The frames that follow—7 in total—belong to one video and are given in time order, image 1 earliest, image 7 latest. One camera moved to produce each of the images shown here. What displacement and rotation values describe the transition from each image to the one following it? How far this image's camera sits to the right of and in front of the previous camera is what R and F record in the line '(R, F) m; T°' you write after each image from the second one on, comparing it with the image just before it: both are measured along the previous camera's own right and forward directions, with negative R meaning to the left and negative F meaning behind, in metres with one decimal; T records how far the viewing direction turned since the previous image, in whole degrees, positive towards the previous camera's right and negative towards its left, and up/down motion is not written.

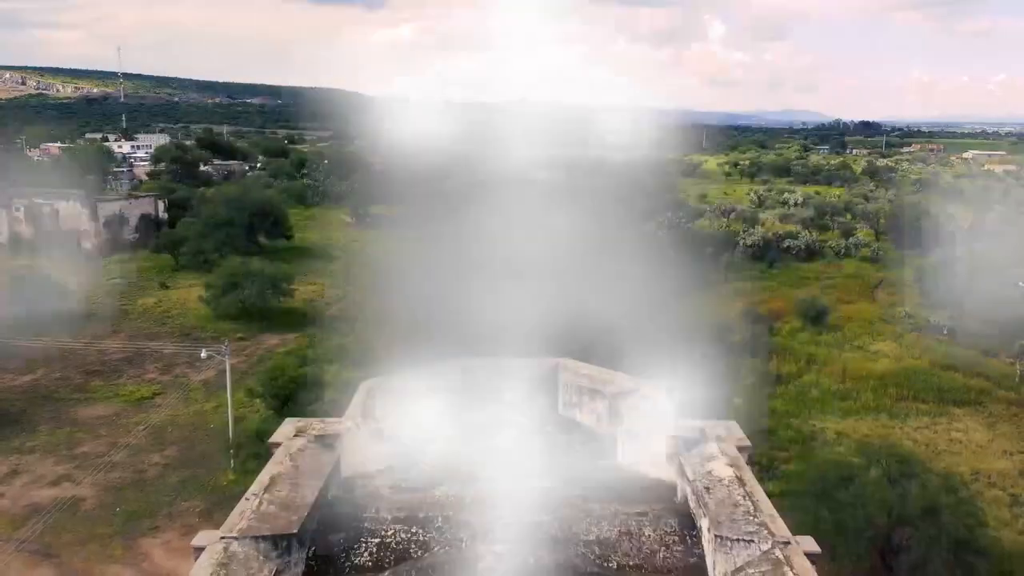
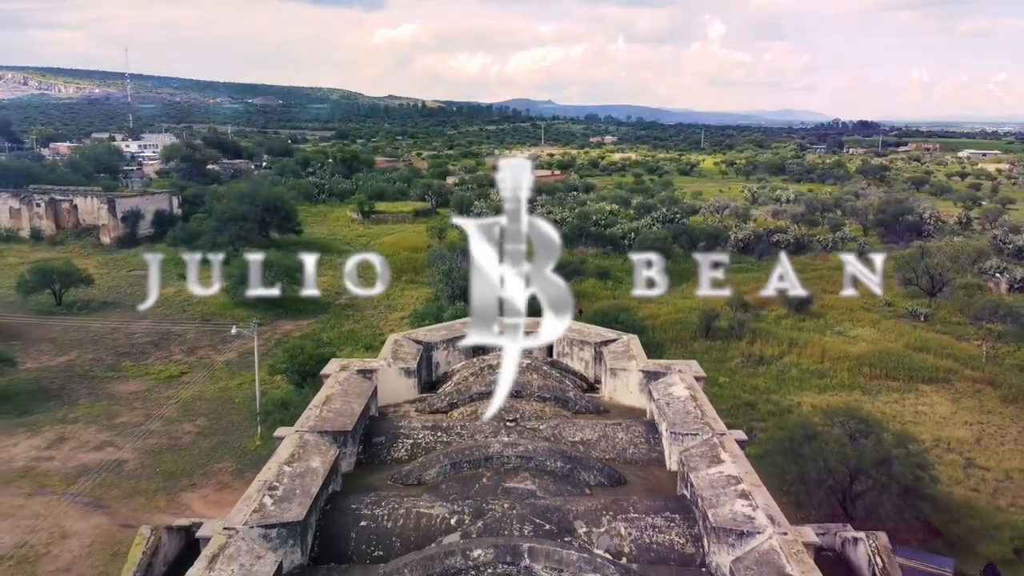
(0.0, -1.8) m; 0°
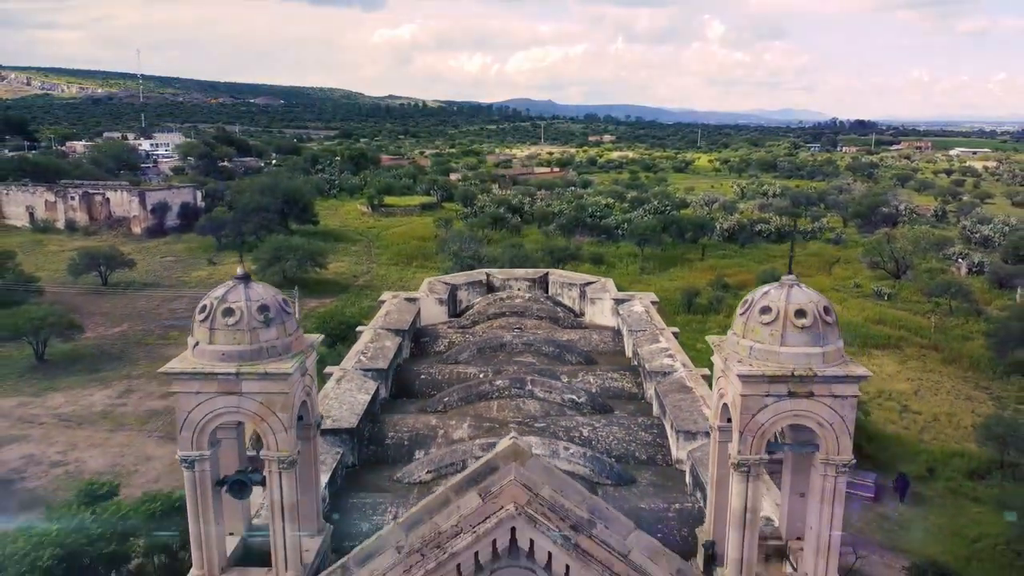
(-0.1, -3.3) m; 0°
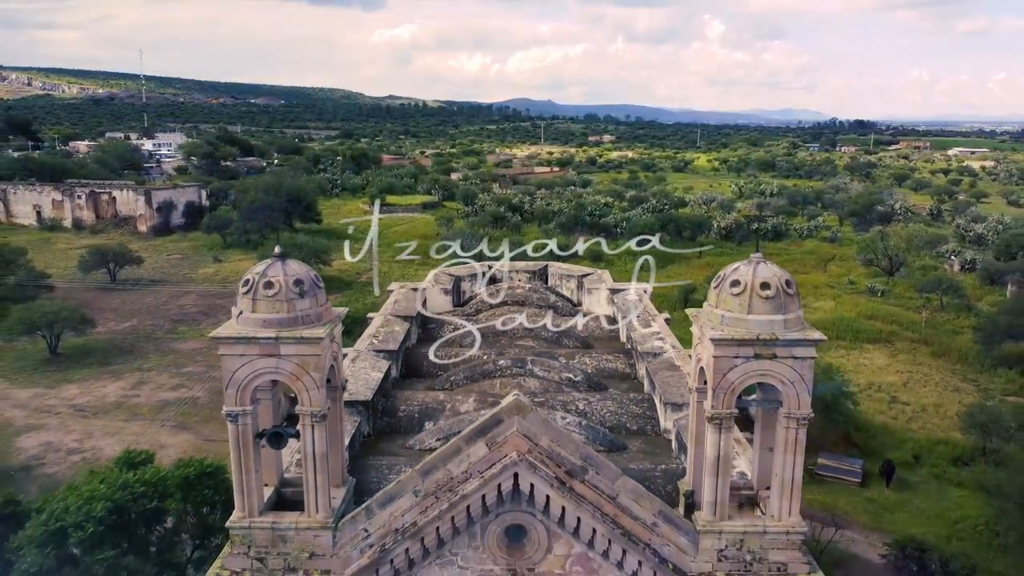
(0.0, -0.7) m; 0°
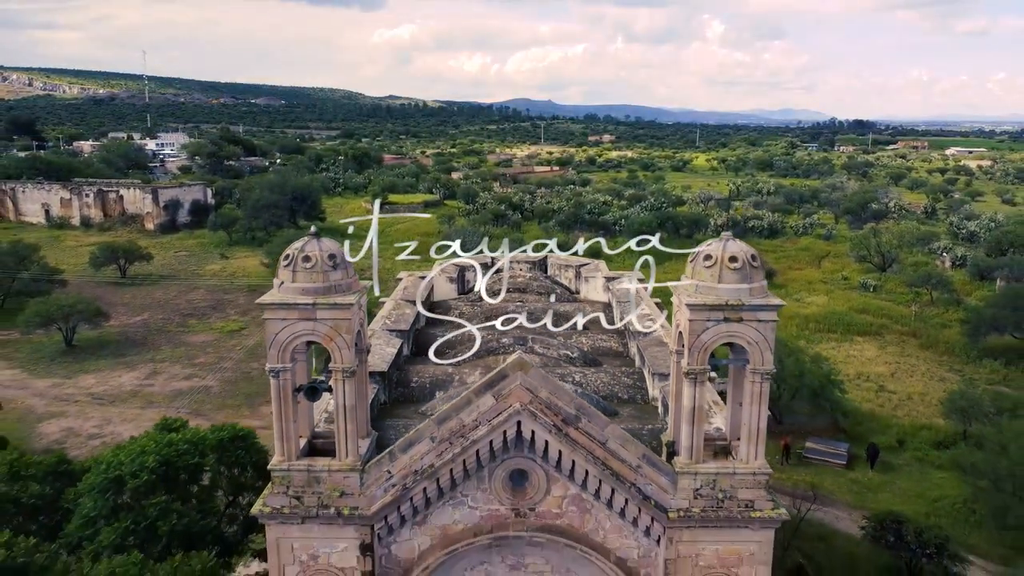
(0.0, -0.9) m; 0°
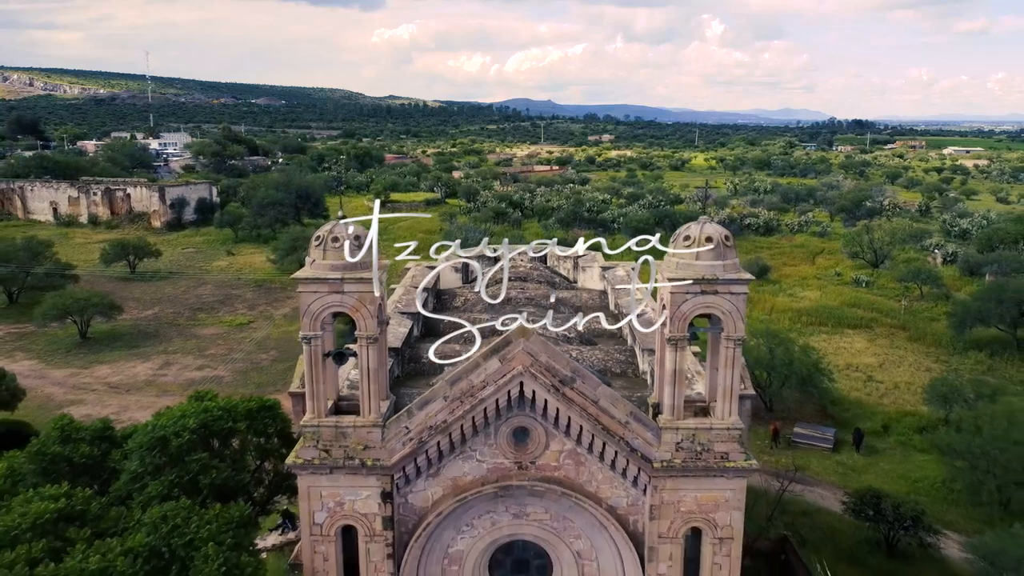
(0.0, -0.9) m; 0°
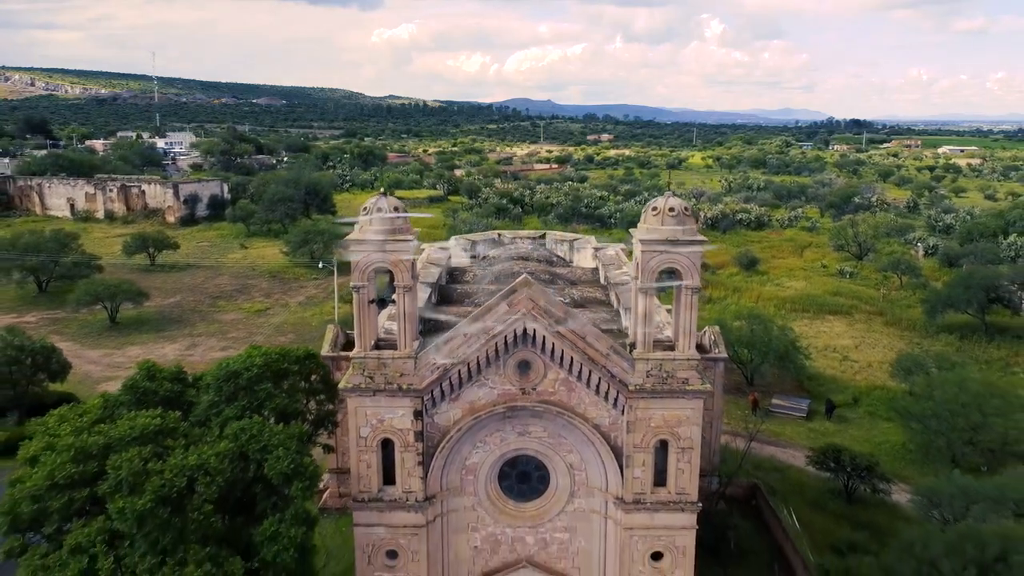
(-0.1, -1.9) m; 0°
